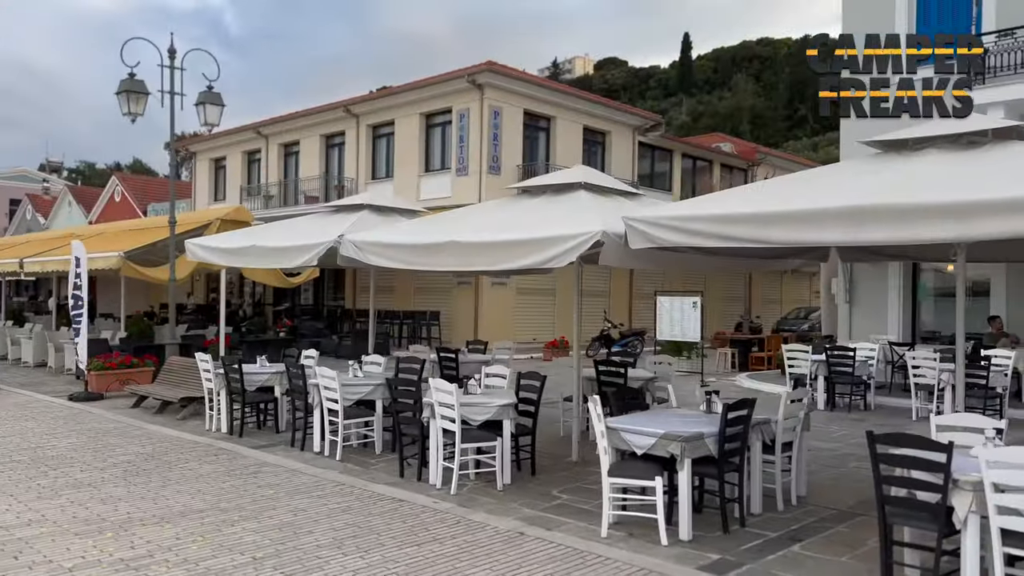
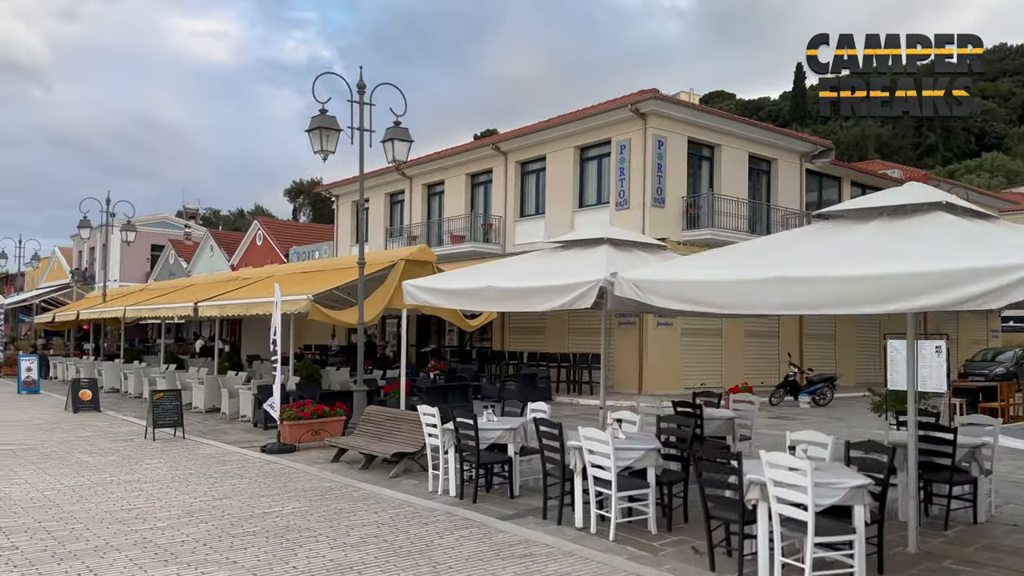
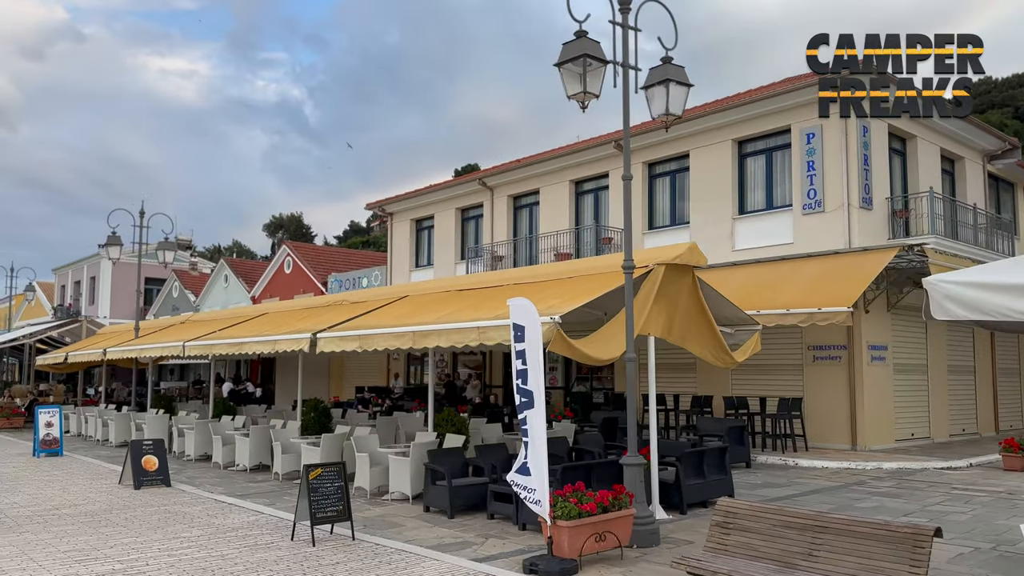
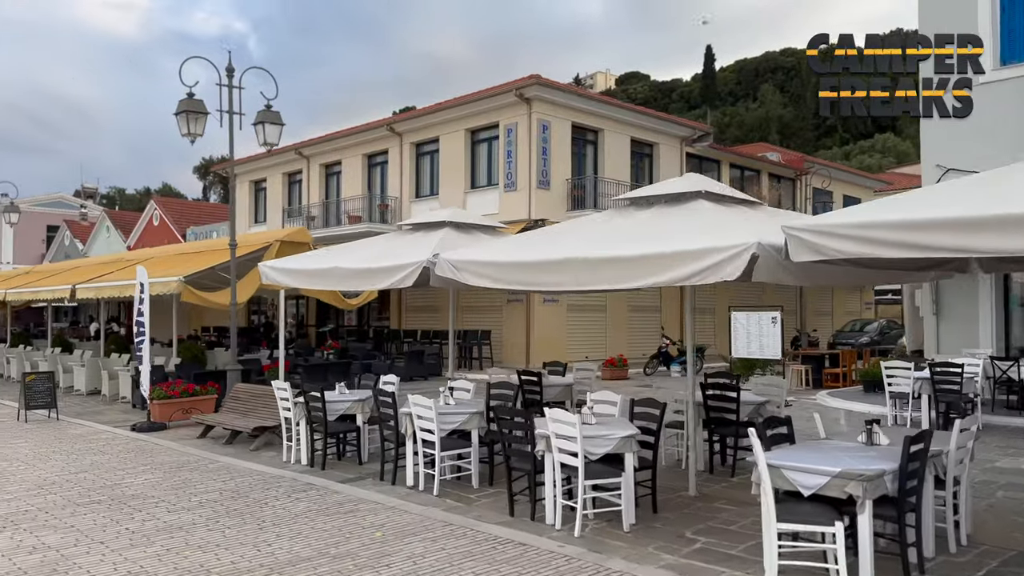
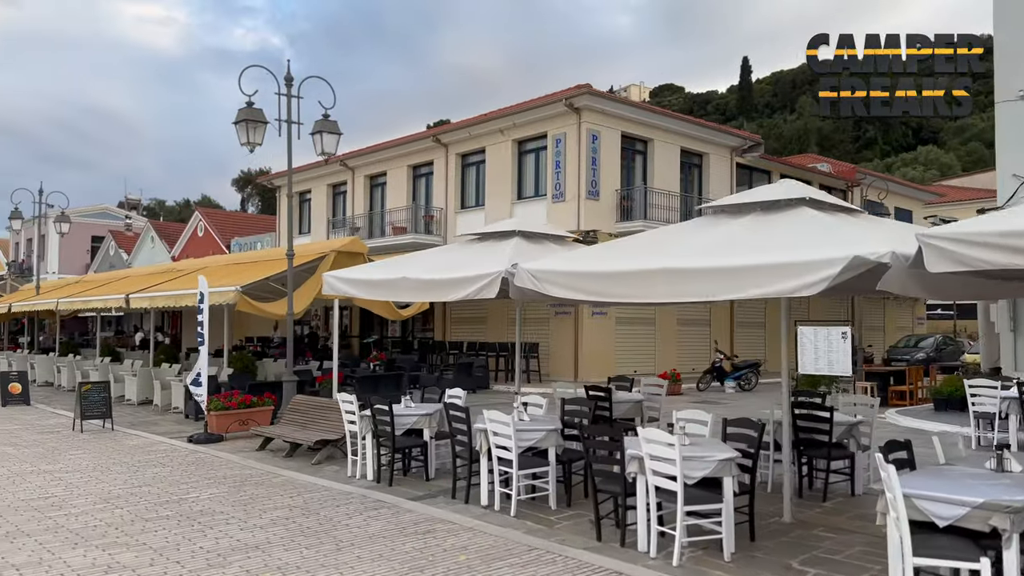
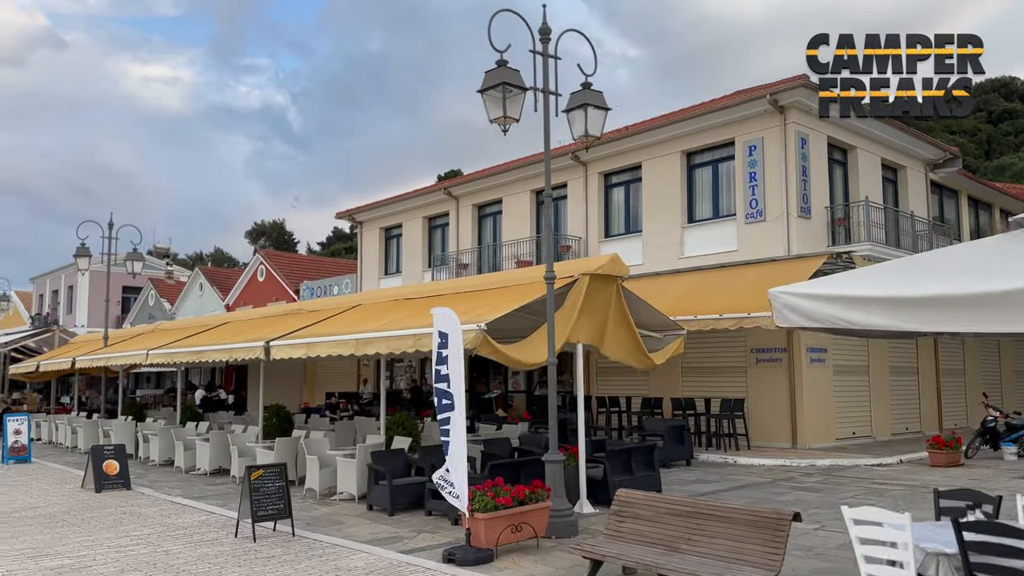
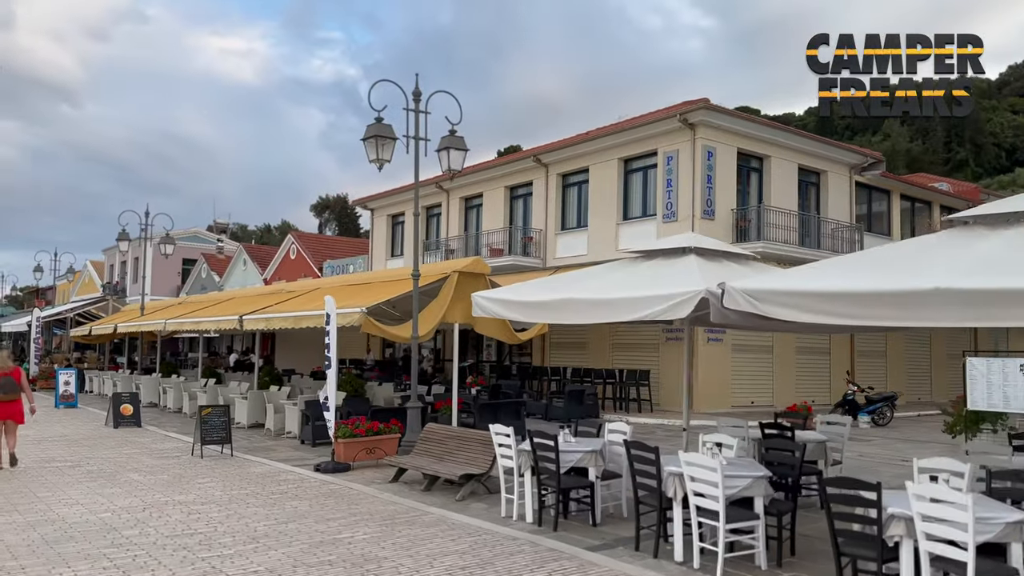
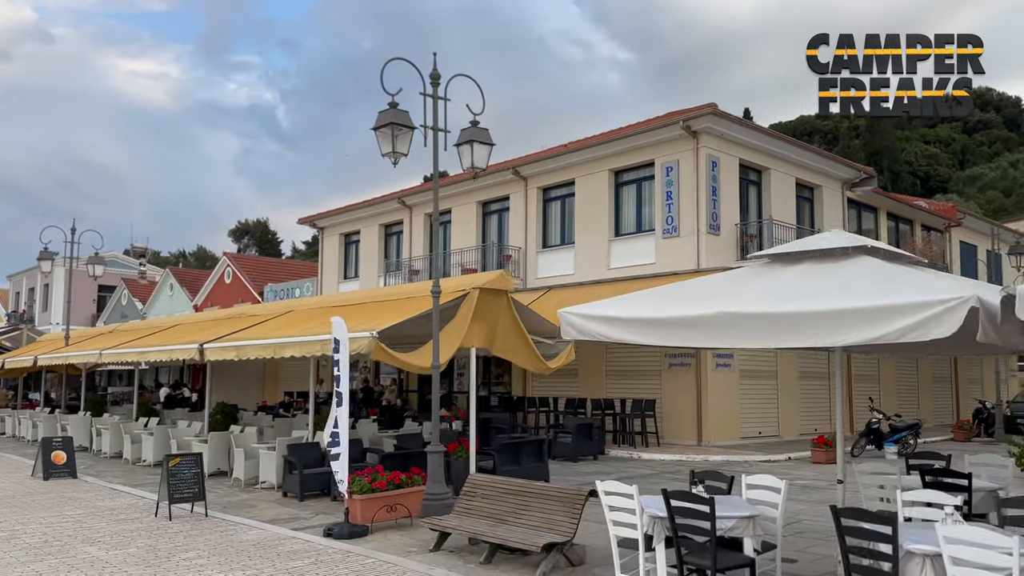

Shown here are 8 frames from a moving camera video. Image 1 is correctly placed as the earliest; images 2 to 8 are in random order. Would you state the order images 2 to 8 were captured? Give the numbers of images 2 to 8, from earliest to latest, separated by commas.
4, 5, 2, 7, 8, 6, 3
